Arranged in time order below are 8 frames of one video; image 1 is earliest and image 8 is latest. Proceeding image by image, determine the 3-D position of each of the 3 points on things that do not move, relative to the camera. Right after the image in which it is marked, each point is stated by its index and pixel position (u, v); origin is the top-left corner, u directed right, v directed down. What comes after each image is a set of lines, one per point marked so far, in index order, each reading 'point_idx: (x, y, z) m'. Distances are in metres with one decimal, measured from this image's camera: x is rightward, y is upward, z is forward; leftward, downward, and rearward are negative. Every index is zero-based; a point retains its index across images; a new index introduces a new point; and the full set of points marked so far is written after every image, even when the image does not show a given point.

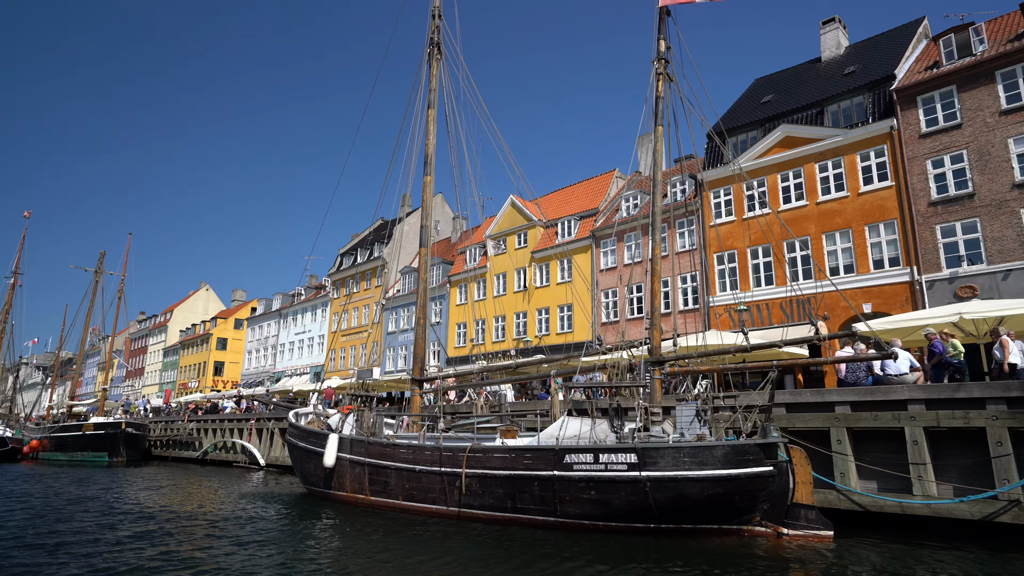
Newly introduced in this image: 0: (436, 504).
0: (-1.3, -3.7, +10.6) m
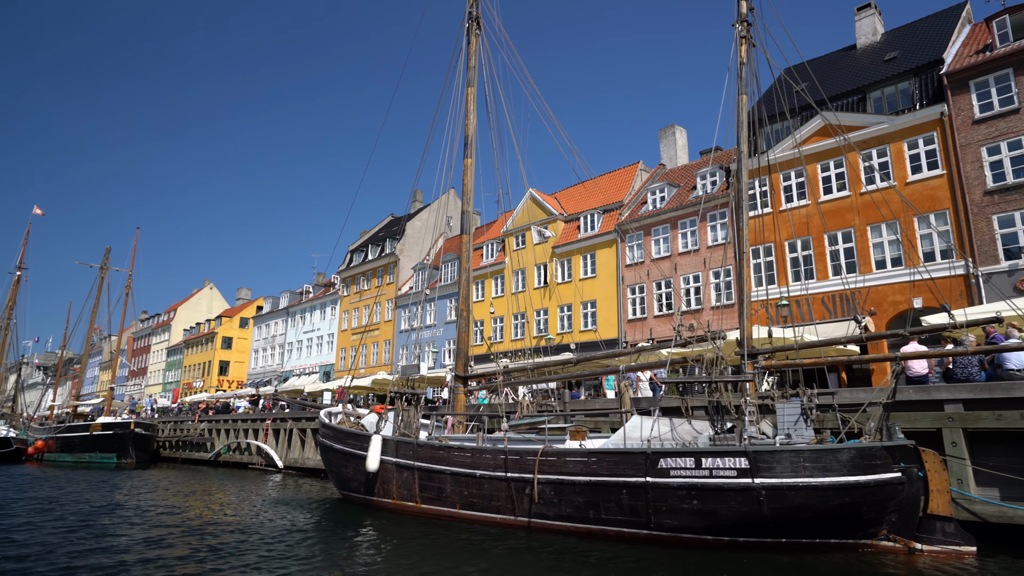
0: (-0.2, -3.5, +9.5) m
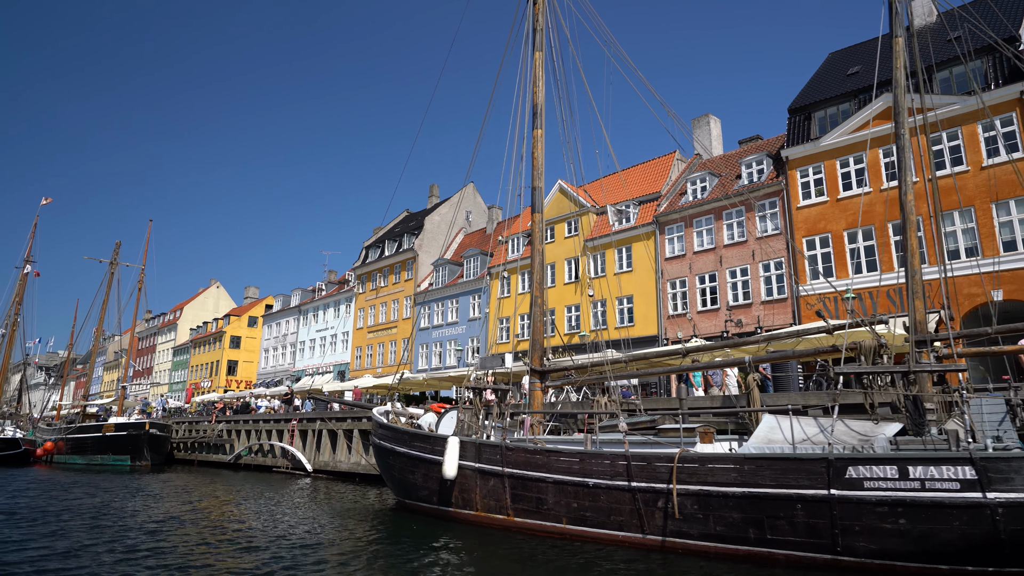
0: (+1.5, -3.2, +8.0) m
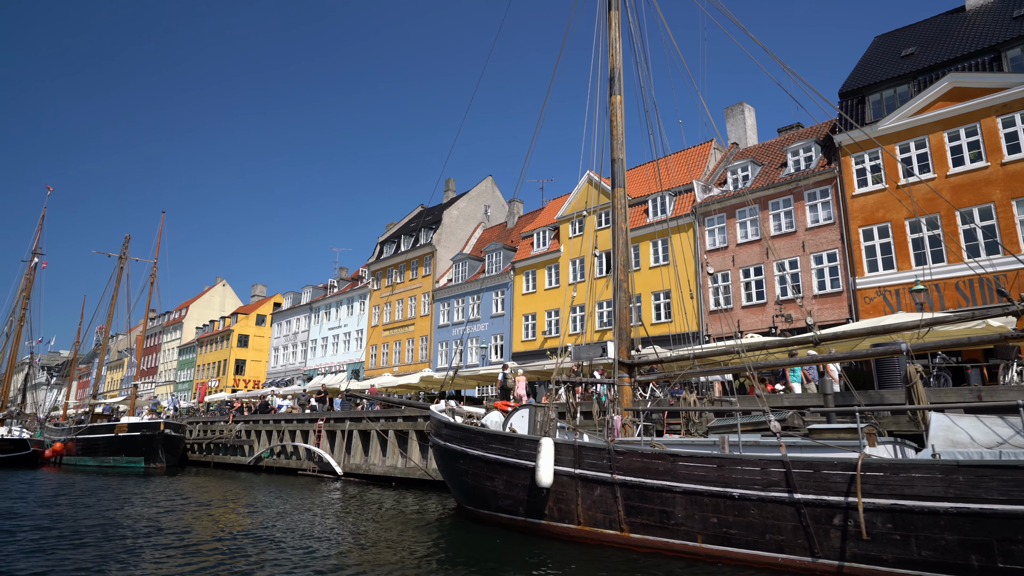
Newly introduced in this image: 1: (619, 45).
0: (+2.9, -2.8, +6.6) m
1: (+2.2, +5.0, +12.5) m
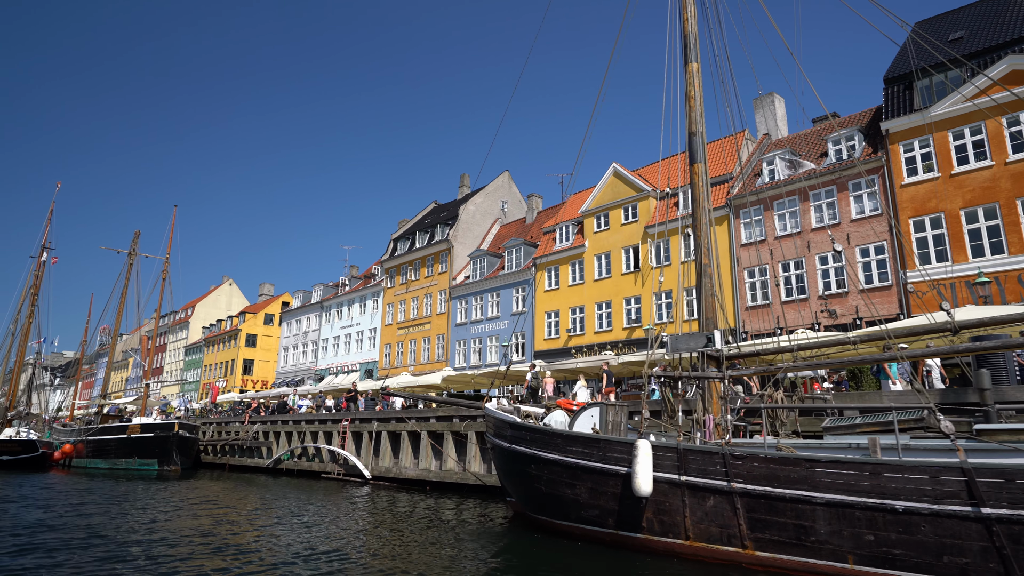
0: (+4.1, -2.6, +5.5) m
1: (+3.3, +5.2, +11.4) m
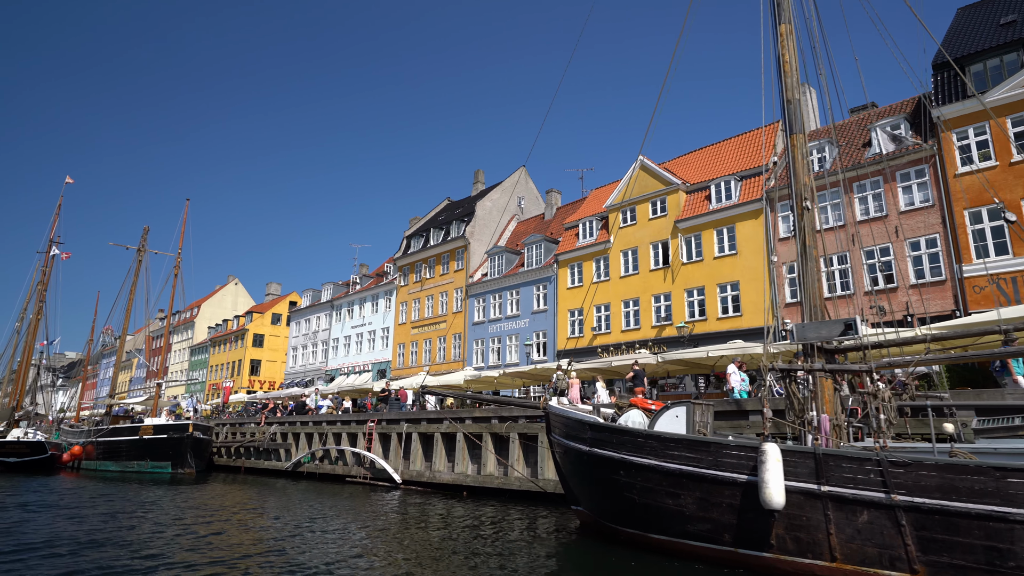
0: (+5.3, -2.4, +4.4) m
1: (+4.5, +5.4, +10.3) m
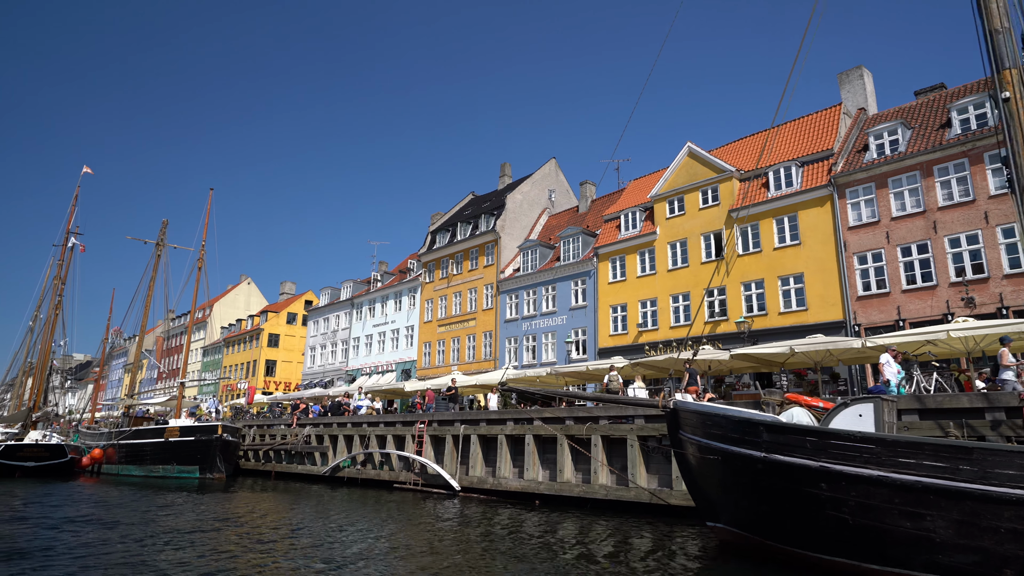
0: (+7.1, -2.0, +2.6) m
1: (+6.4, +5.8, +8.6) m
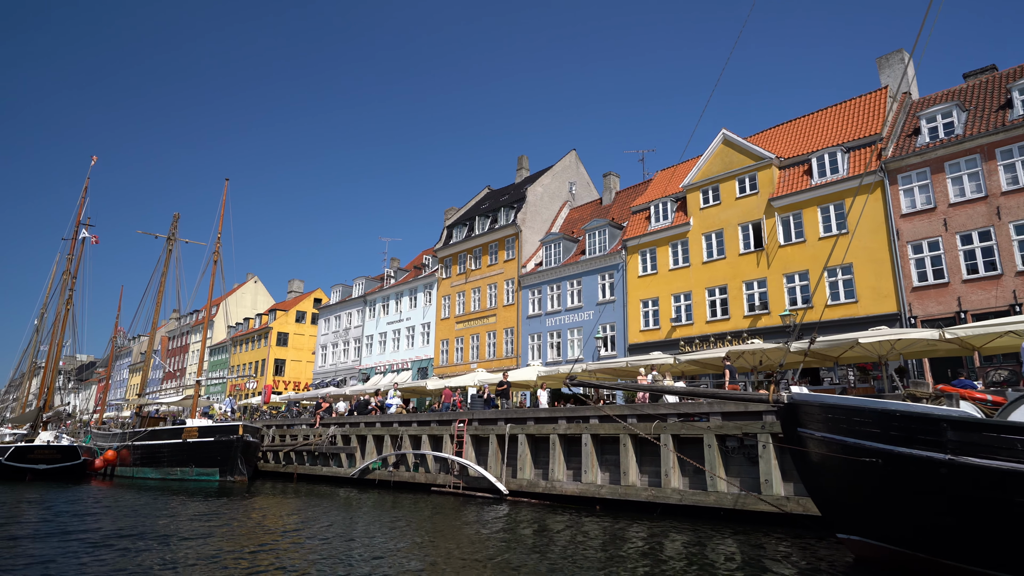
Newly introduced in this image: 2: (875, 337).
0: (+8.4, -1.6, +1.4) m
1: (+7.6, +6.1, +7.3) m
2: (+10.6, -1.4, +18.0) m
